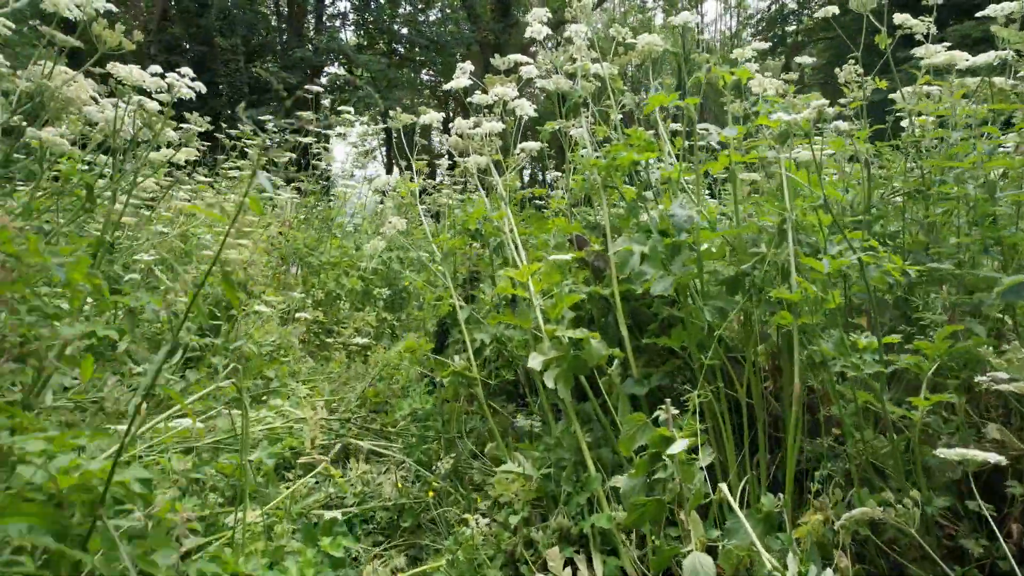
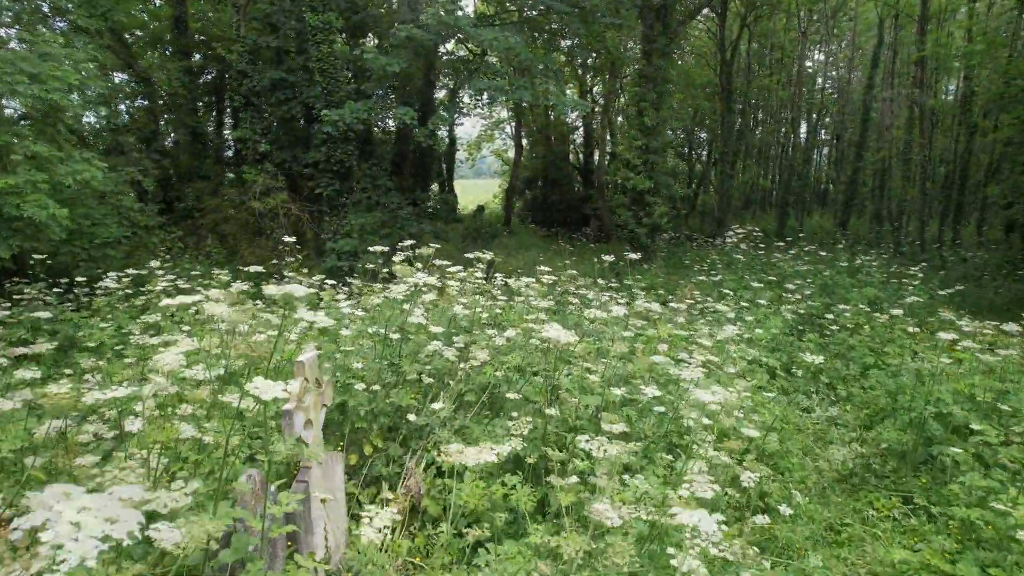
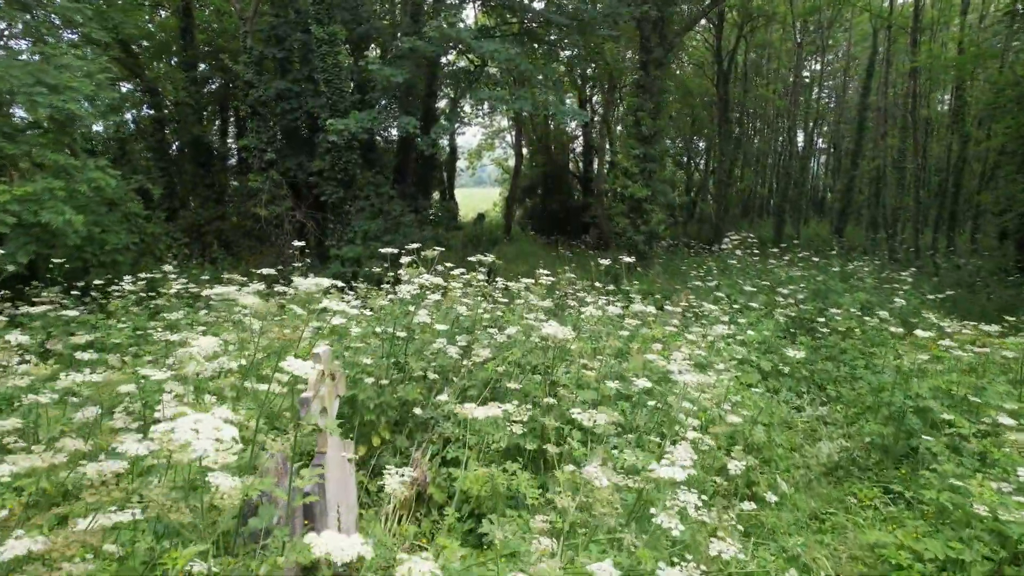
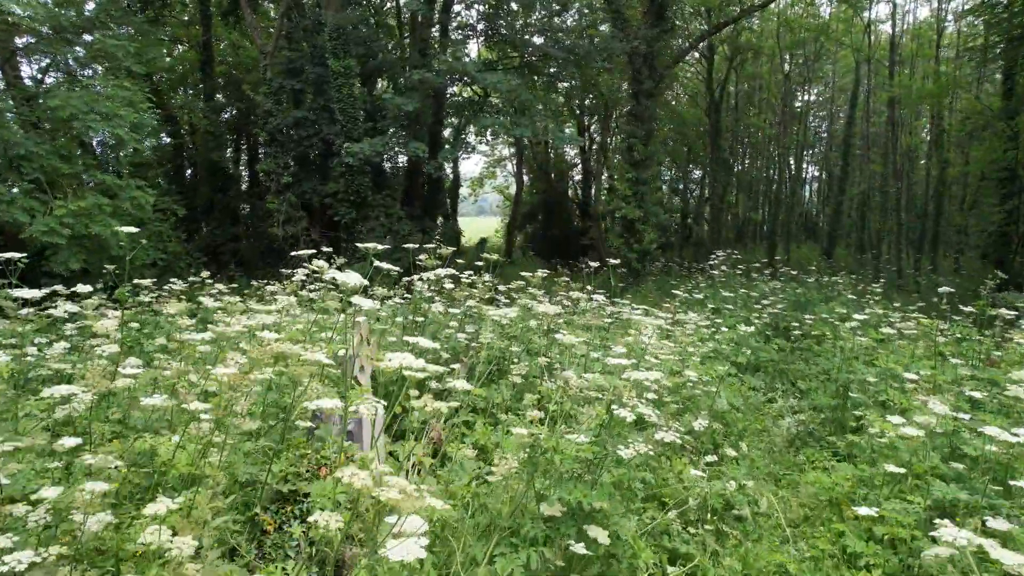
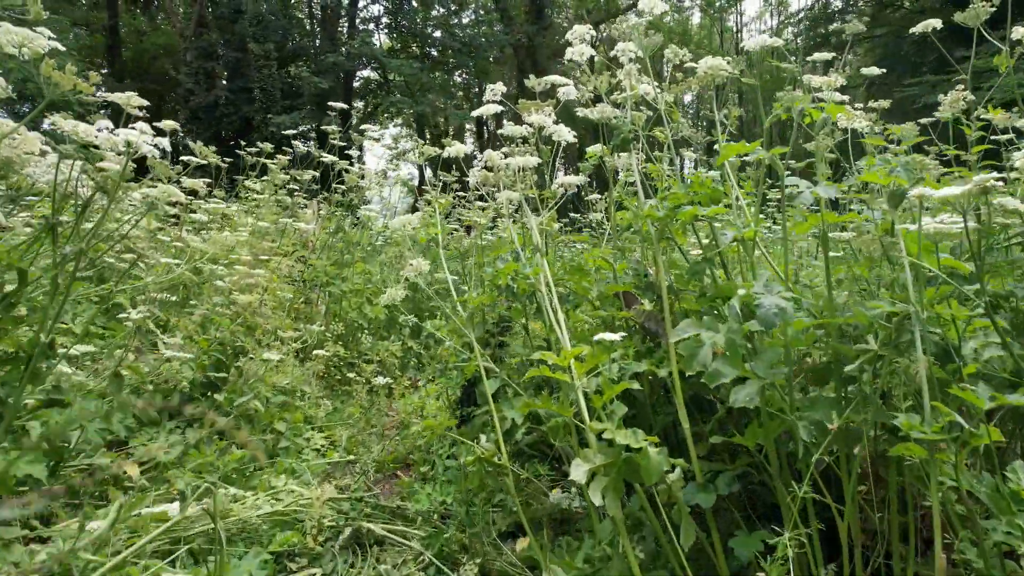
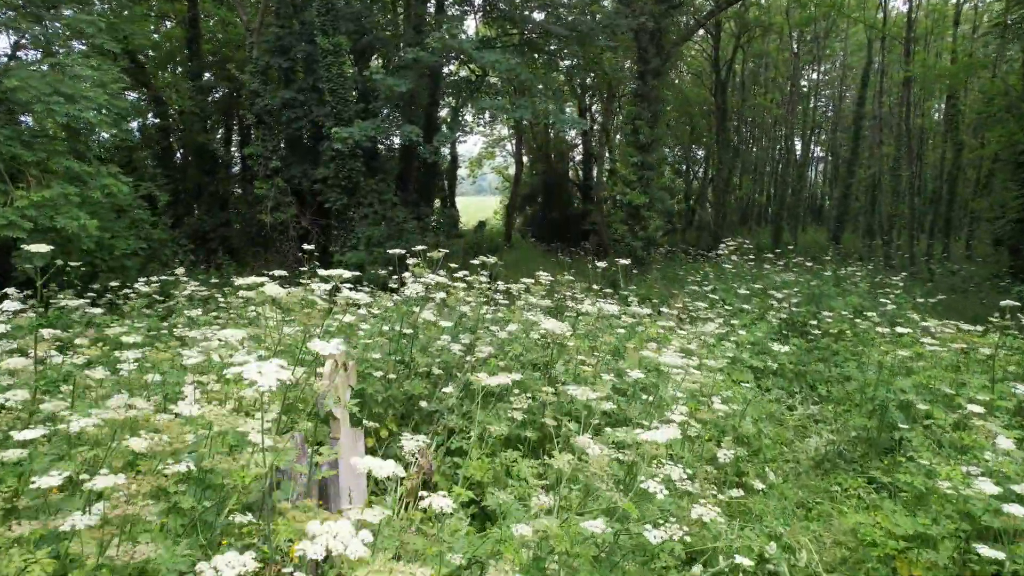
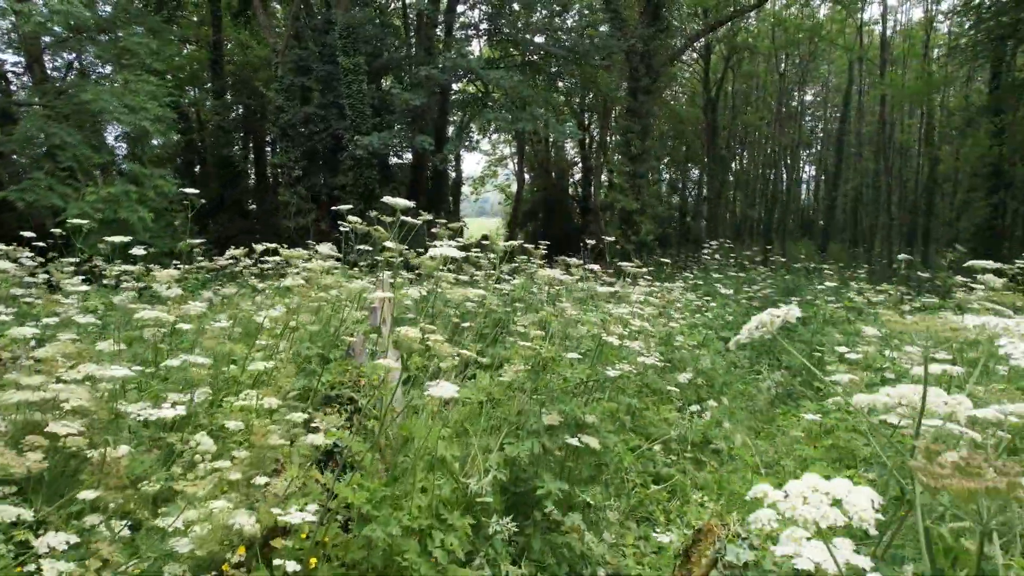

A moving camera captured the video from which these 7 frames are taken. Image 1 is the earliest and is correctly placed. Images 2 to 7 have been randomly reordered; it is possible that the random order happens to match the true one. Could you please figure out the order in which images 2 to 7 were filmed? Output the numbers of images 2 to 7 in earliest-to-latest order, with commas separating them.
5, 7, 4, 6, 3, 2
